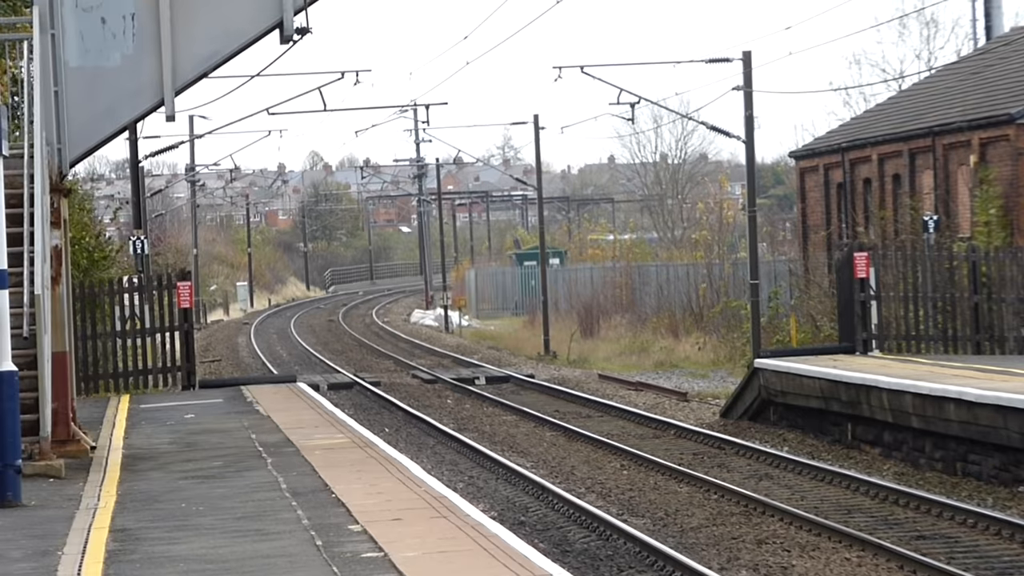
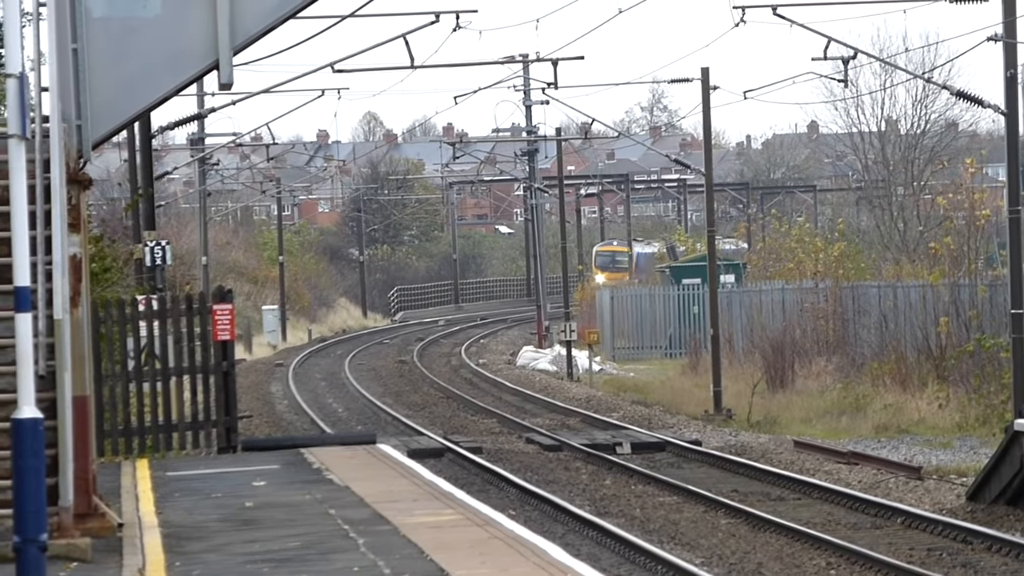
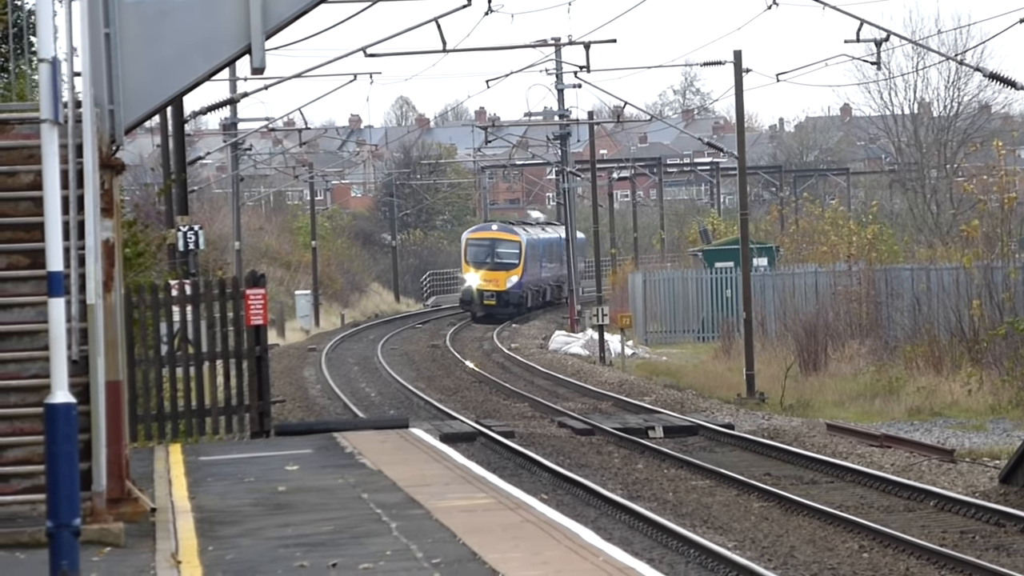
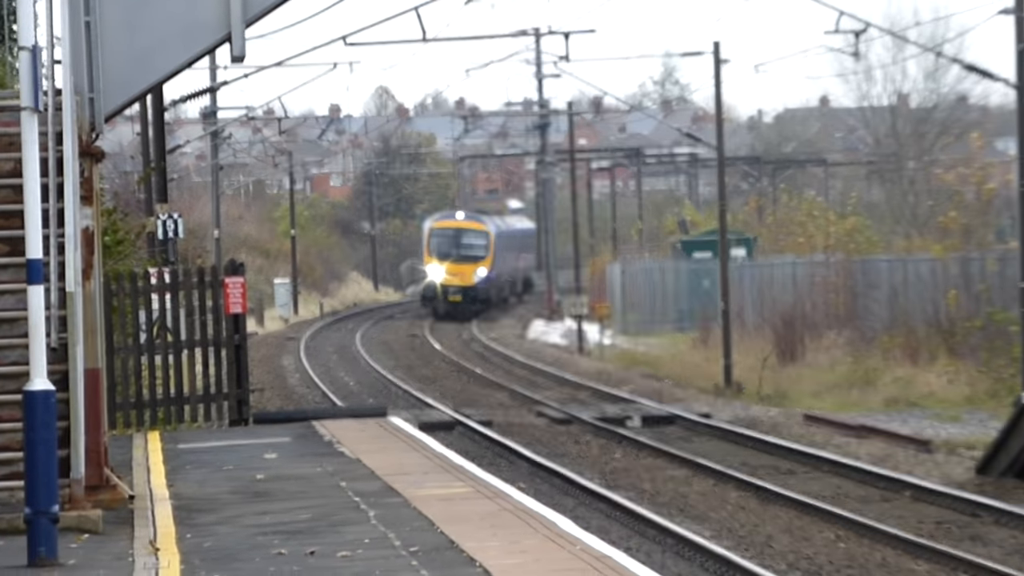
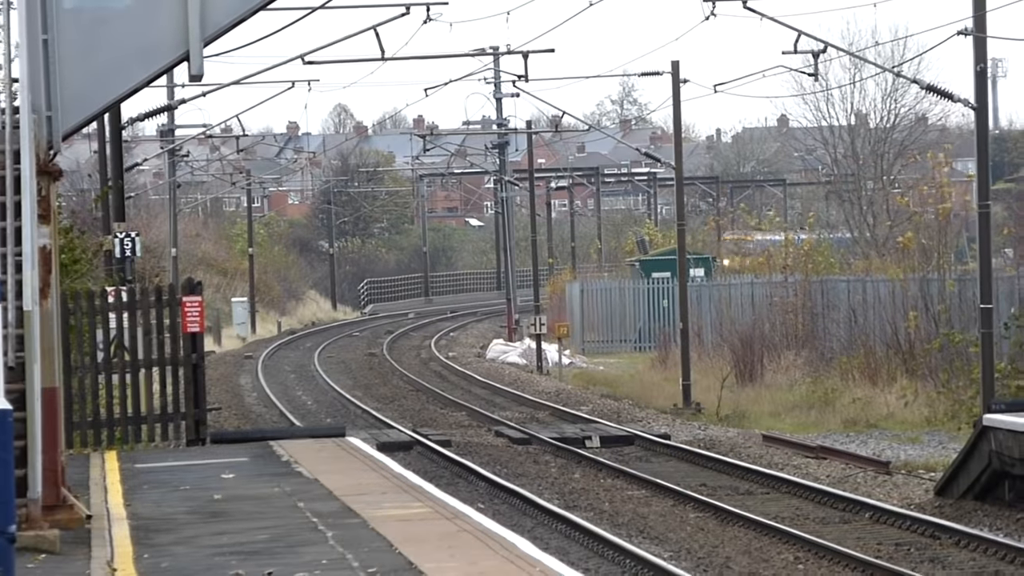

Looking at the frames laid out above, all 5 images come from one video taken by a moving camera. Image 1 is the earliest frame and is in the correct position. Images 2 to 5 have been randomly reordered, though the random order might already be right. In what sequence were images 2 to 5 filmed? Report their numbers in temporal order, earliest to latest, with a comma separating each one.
5, 2, 3, 4
